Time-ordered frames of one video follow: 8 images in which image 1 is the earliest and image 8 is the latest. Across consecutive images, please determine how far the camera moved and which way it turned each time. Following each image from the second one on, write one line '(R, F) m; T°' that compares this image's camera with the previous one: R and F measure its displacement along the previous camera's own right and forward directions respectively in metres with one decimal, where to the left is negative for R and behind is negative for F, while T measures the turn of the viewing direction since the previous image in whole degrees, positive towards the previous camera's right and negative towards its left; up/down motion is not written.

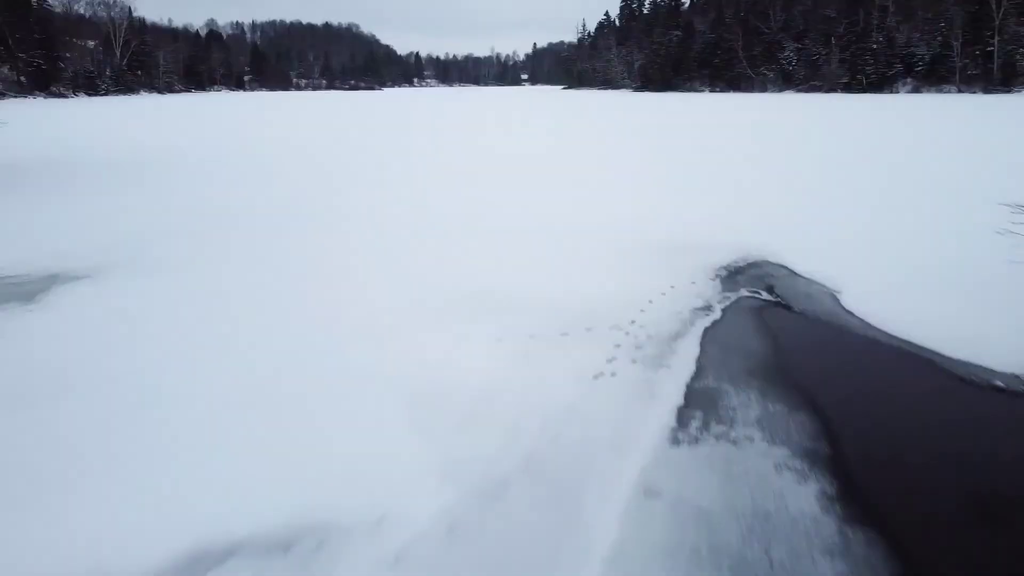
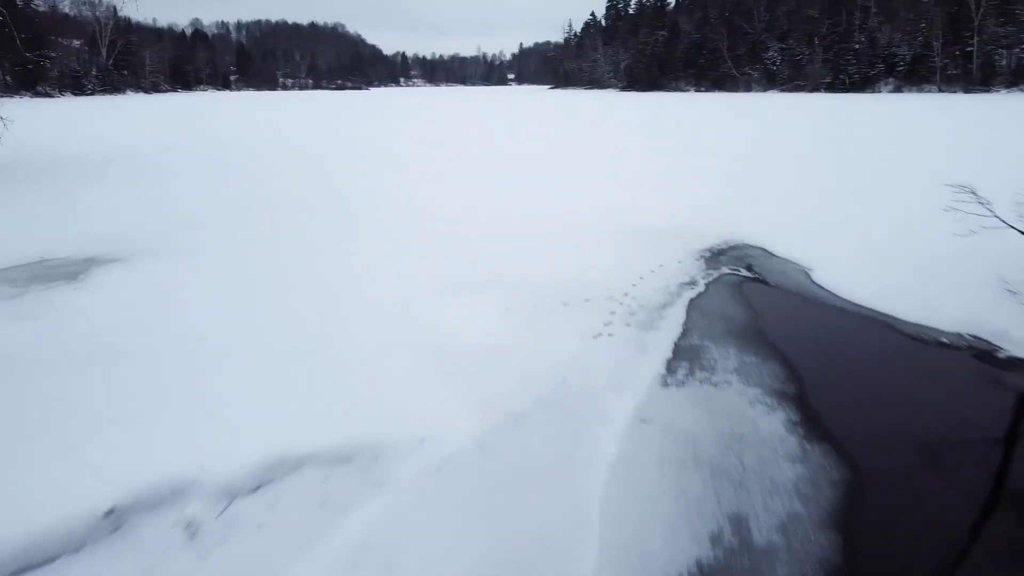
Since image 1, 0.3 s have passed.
(-0.2, -0.7) m; +1°
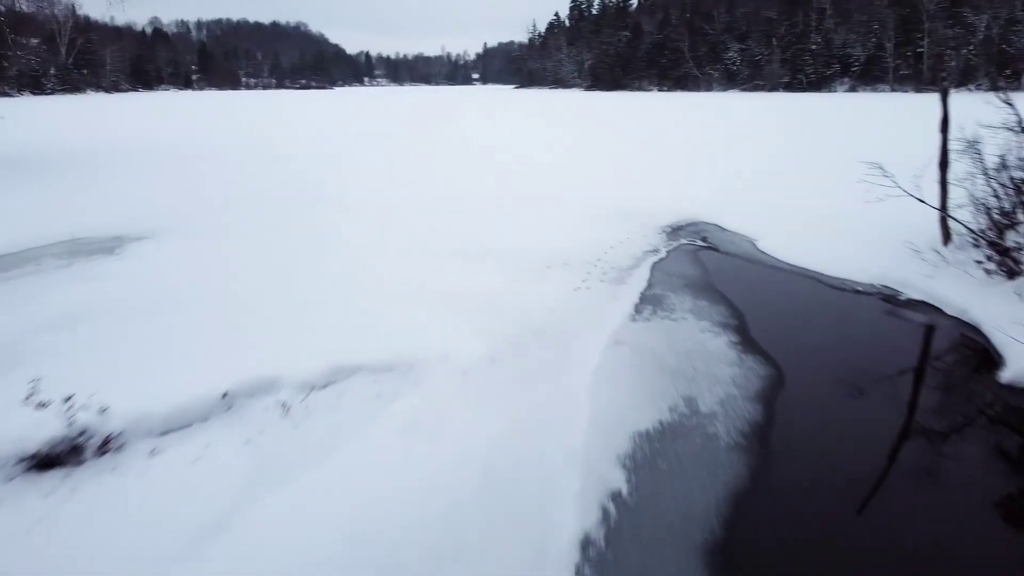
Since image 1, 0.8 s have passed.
(-0.2, -1.1) m; +2°
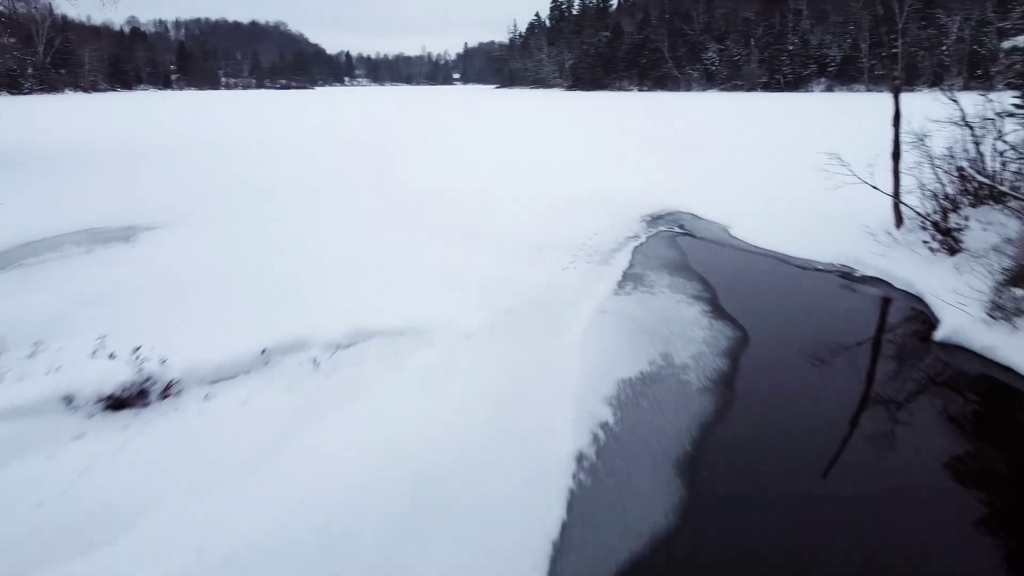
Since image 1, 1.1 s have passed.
(-0.1, -0.7) m; +1°
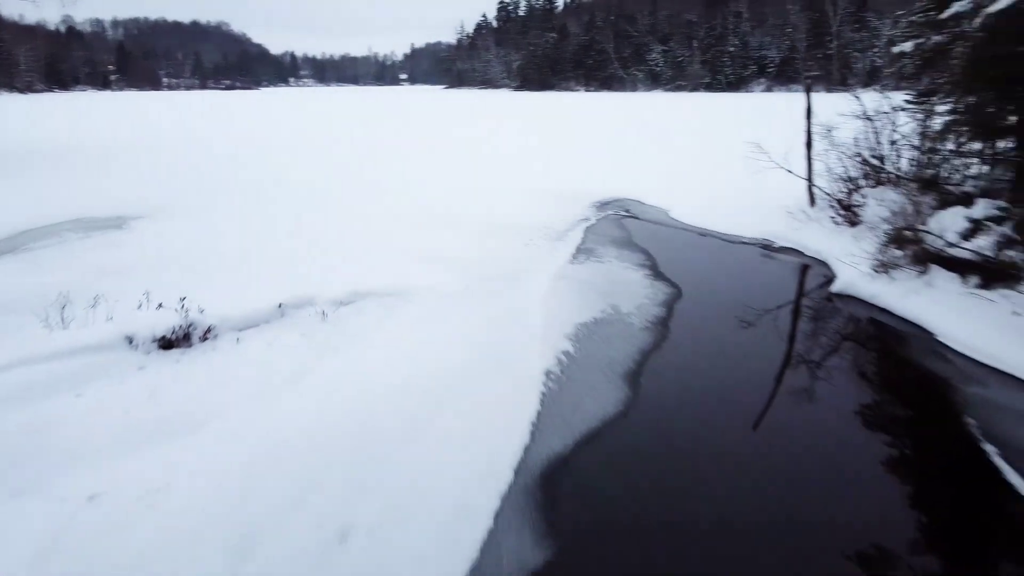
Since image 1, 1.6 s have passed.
(-0.2, -1.0) m; +3°
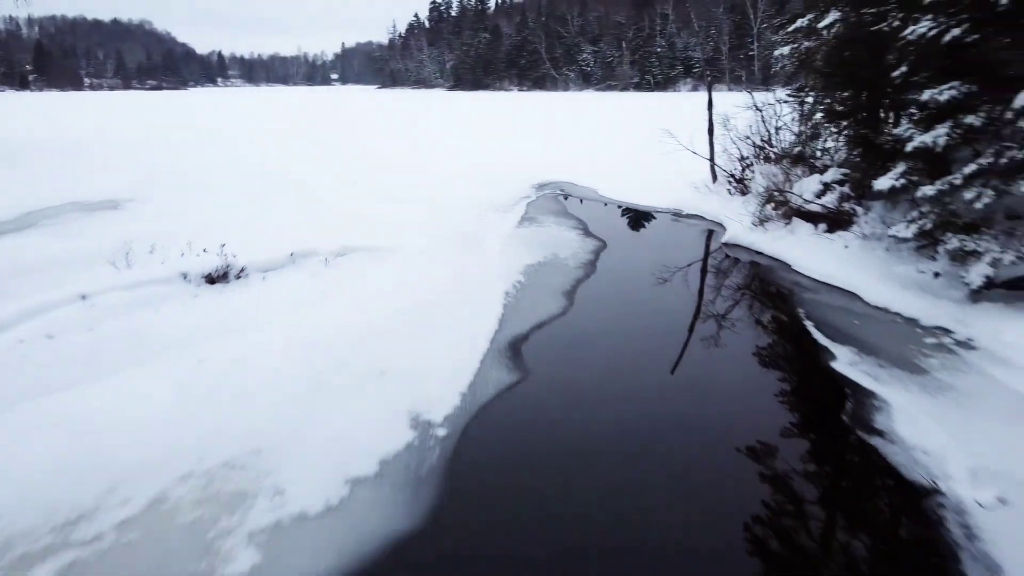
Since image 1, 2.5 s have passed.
(-0.2, -1.7) m; +4°
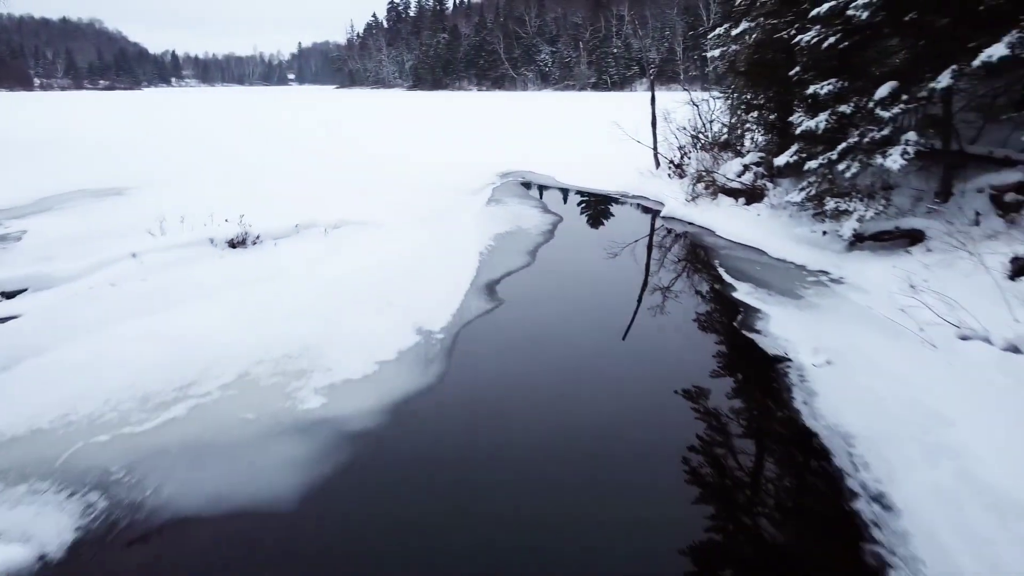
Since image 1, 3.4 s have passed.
(-0.1, -1.4) m; +3°
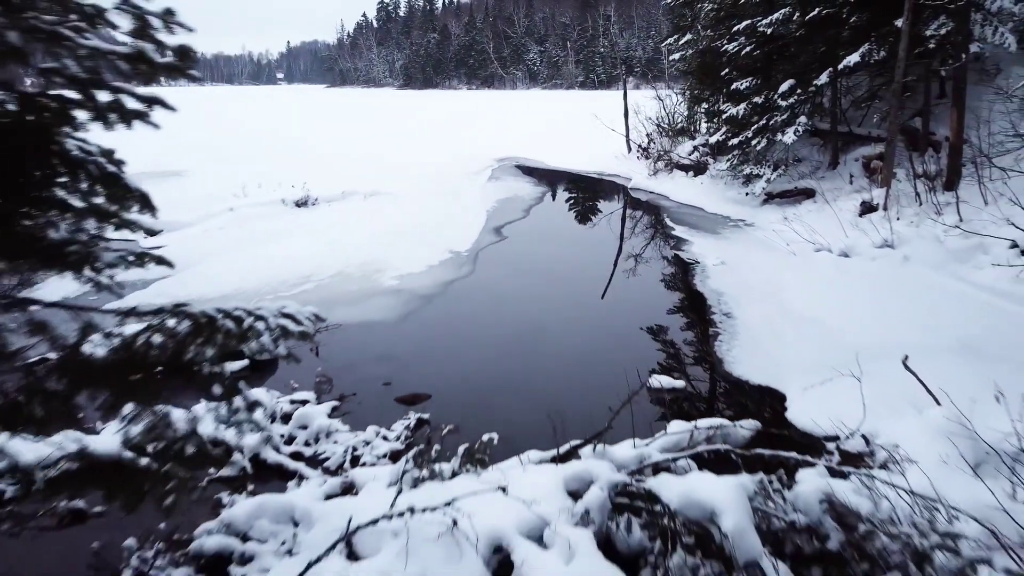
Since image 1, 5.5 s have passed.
(-0.1, -2.5) m; +1°
